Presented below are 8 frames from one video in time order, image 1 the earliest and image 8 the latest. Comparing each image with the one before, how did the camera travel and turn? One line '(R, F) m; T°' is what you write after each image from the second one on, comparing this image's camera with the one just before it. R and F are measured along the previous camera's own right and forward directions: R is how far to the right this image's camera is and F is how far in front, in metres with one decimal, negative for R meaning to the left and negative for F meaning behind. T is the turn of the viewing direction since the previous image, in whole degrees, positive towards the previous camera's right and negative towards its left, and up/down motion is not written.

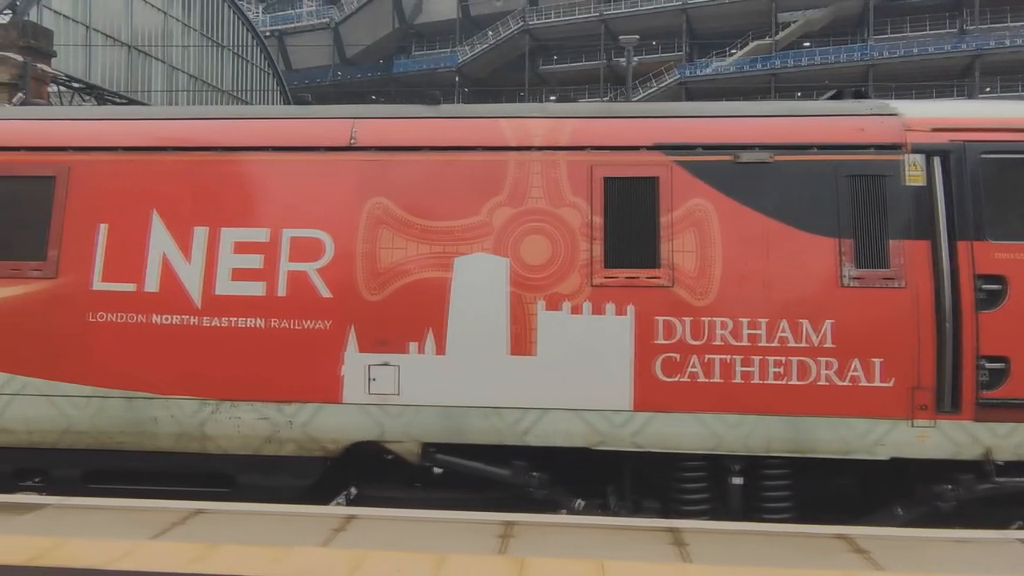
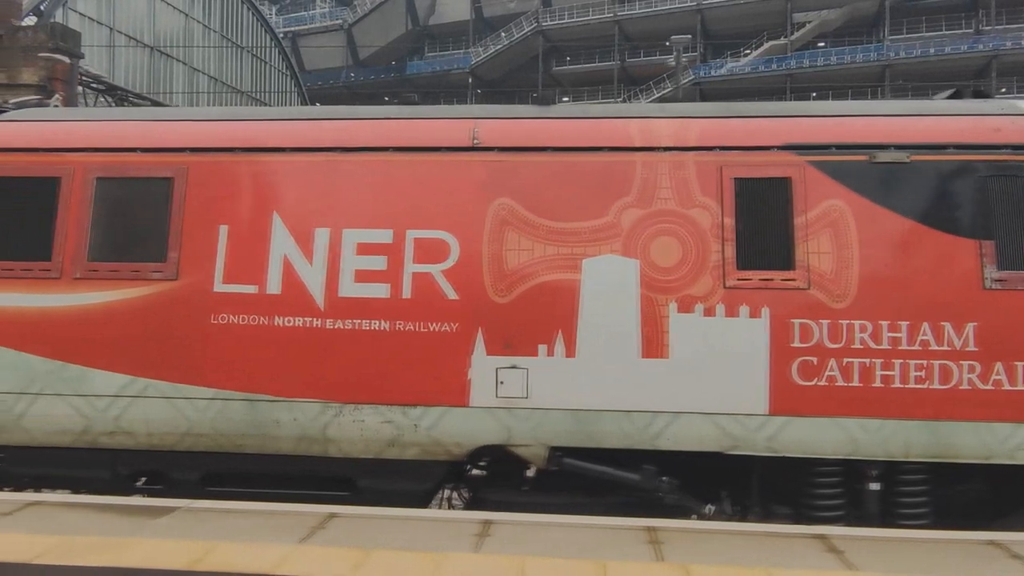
(-0.6, 0.0) m; -1°
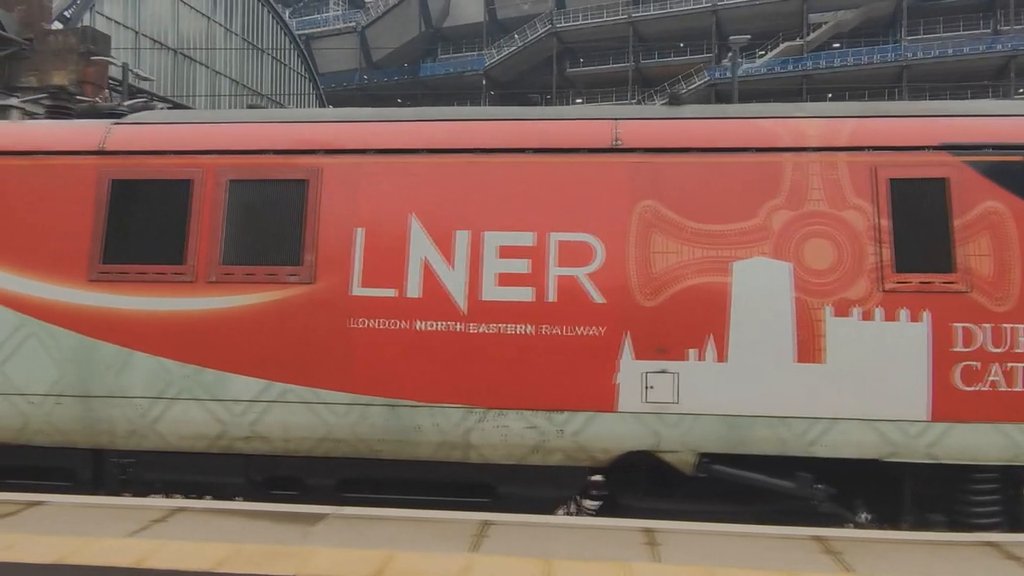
(-0.7, +0.1) m; -1°
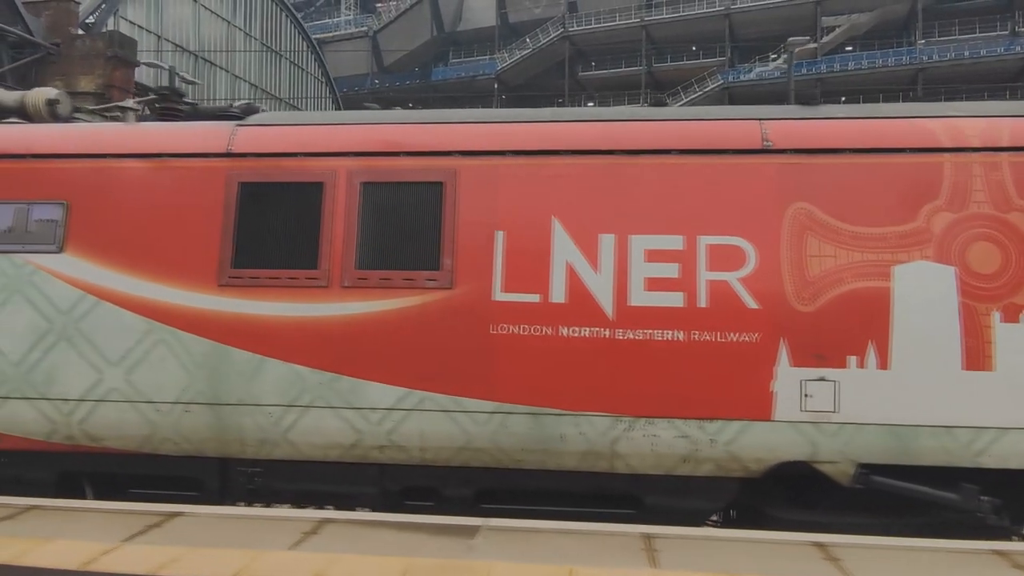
(-0.7, +0.1) m; 0°
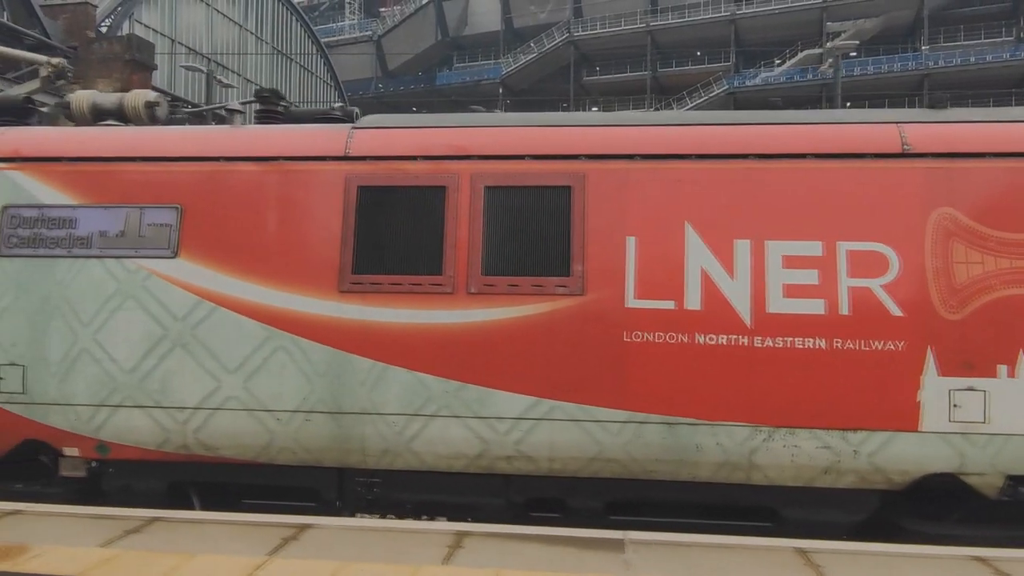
(-0.7, +0.1) m; 0°
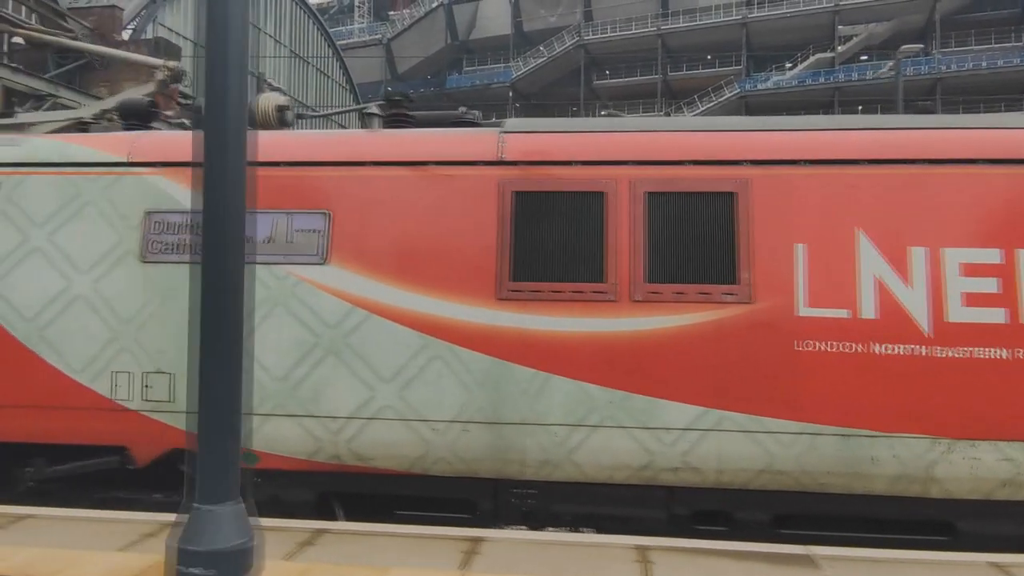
(-0.8, +0.1) m; 0°
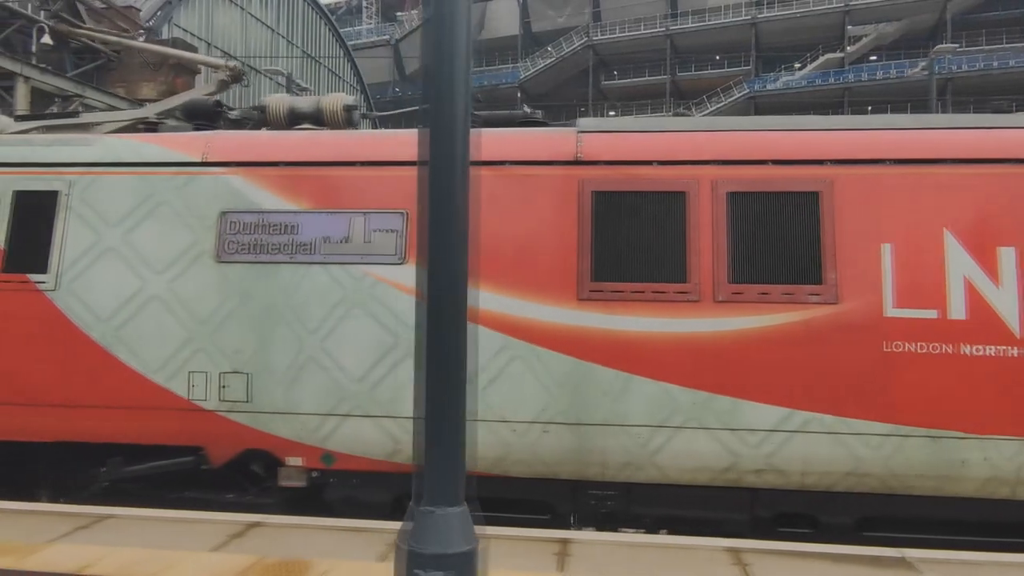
(-0.4, 0.0) m; 0°
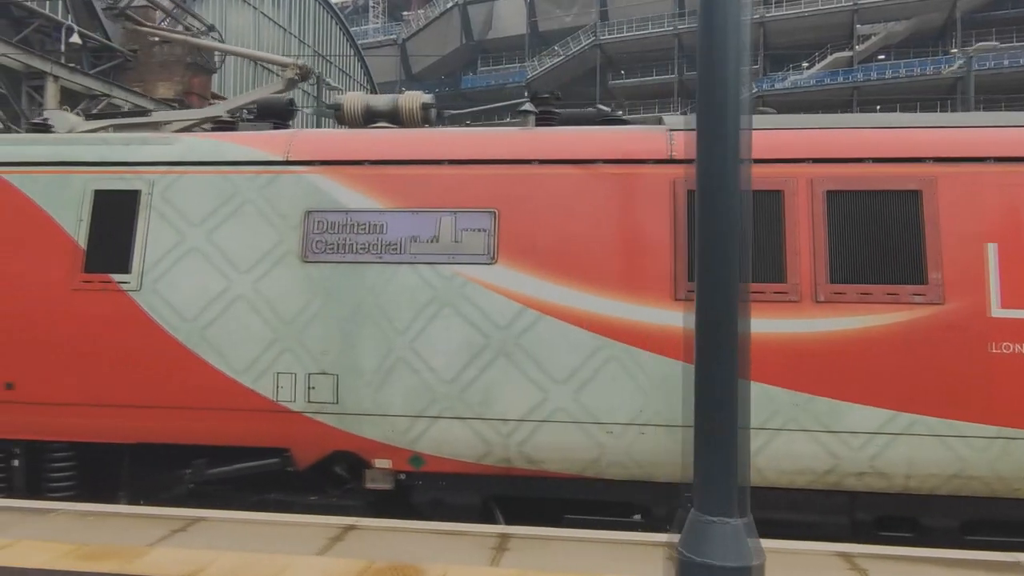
(-0.5, 0.0) m; 0°
